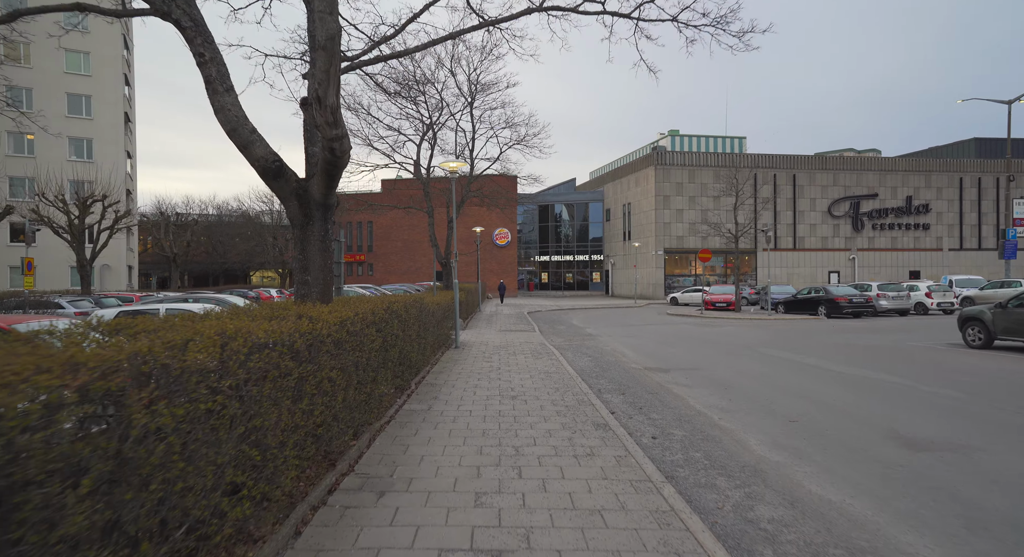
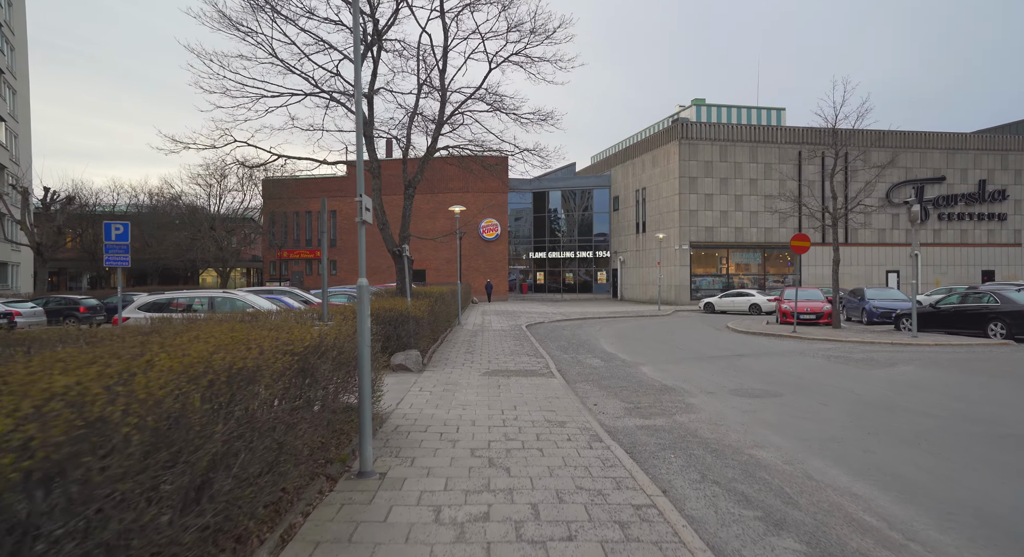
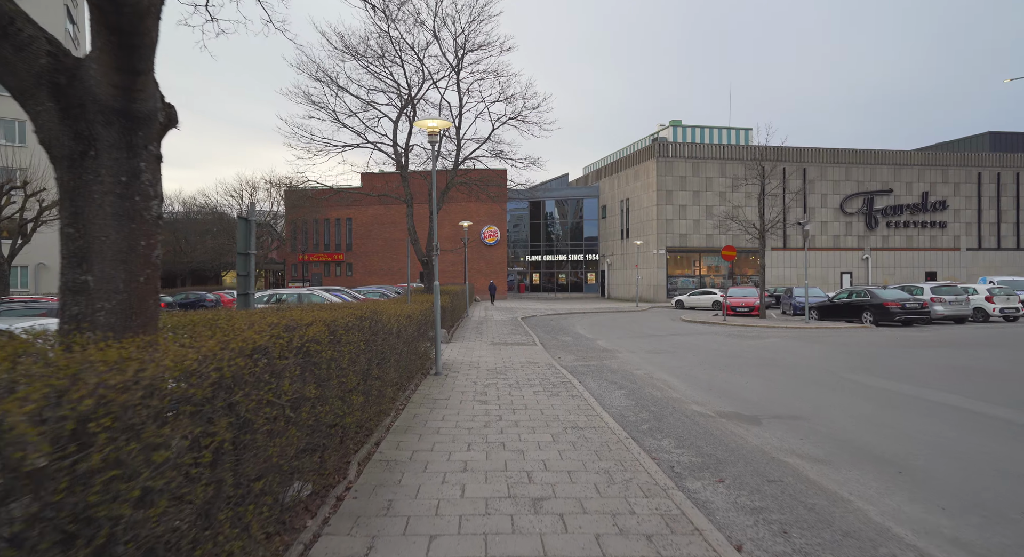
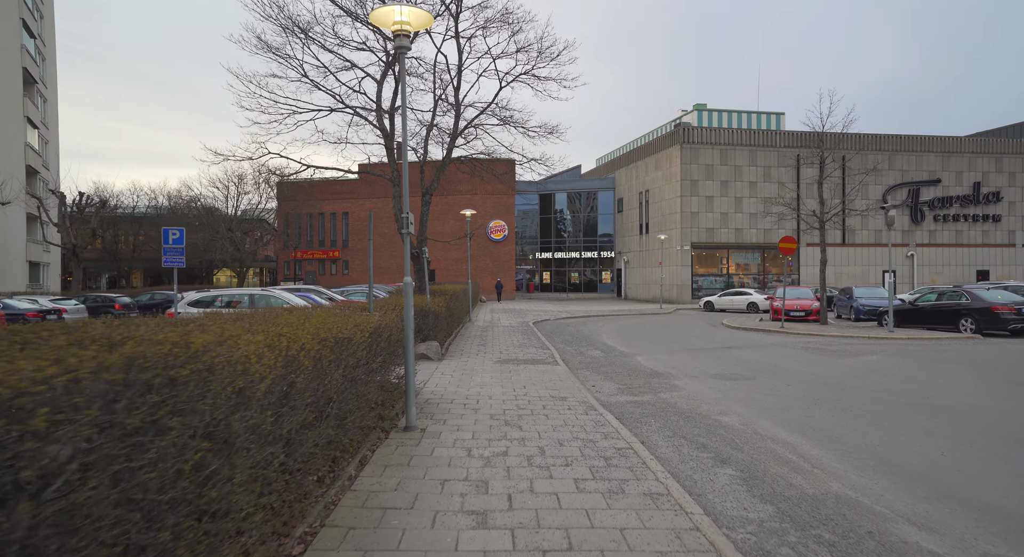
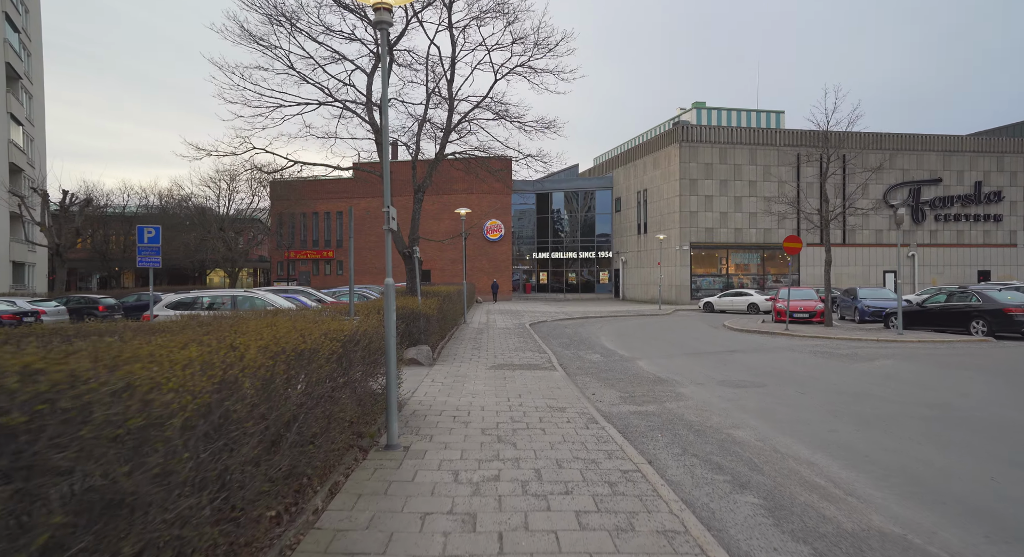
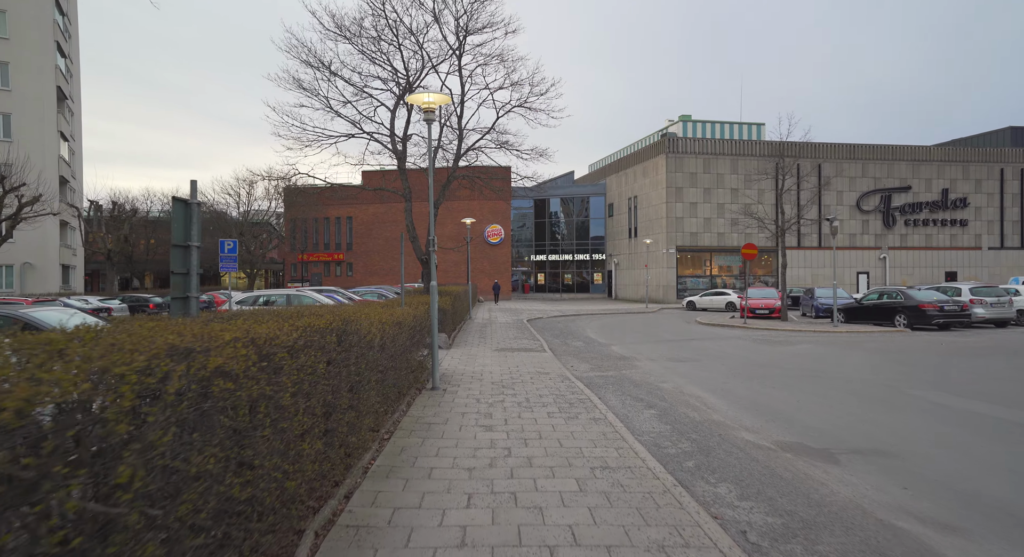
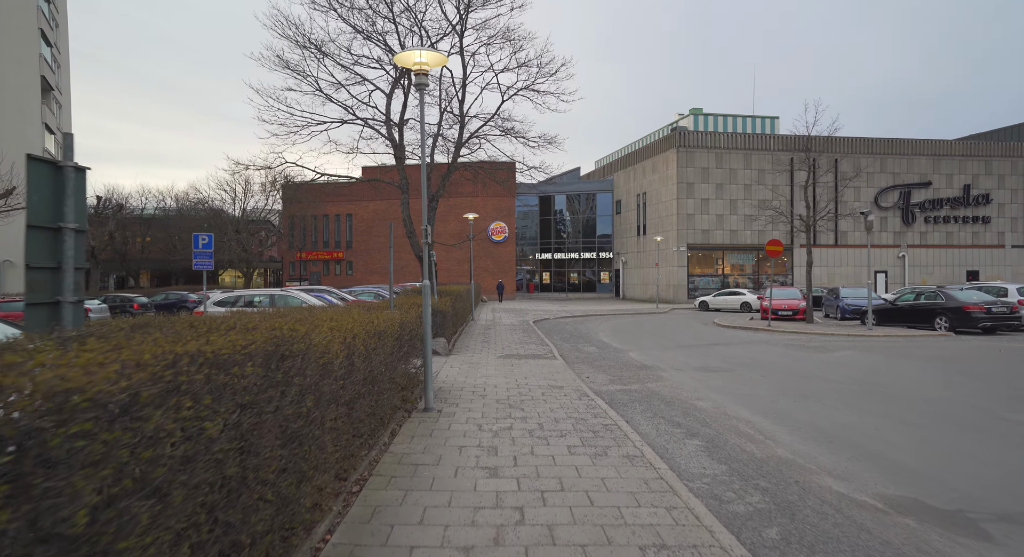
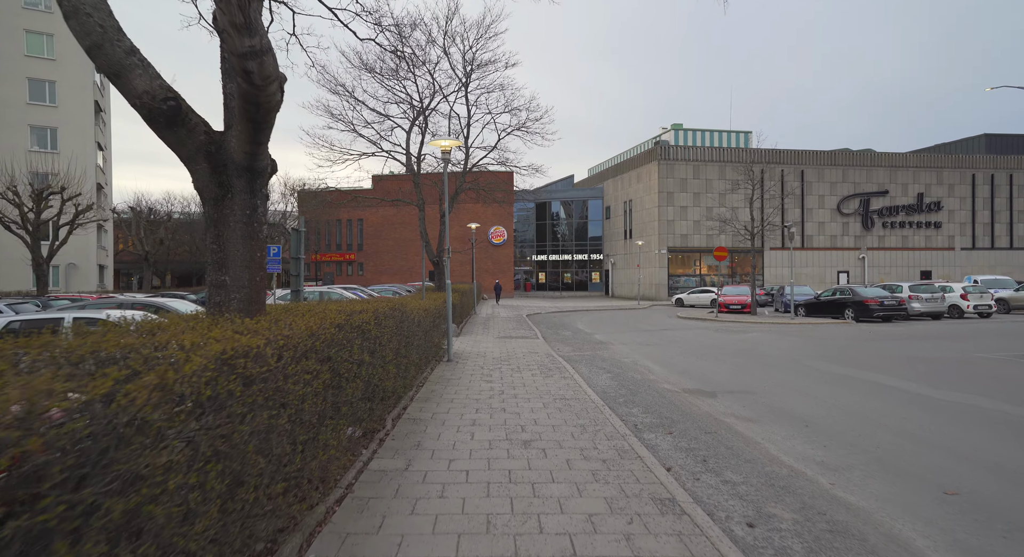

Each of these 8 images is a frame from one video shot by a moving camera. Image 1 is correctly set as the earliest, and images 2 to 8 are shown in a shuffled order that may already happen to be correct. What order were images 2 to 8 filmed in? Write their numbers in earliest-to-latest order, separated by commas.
8, 3, 6, 7, 4, 5, 2
